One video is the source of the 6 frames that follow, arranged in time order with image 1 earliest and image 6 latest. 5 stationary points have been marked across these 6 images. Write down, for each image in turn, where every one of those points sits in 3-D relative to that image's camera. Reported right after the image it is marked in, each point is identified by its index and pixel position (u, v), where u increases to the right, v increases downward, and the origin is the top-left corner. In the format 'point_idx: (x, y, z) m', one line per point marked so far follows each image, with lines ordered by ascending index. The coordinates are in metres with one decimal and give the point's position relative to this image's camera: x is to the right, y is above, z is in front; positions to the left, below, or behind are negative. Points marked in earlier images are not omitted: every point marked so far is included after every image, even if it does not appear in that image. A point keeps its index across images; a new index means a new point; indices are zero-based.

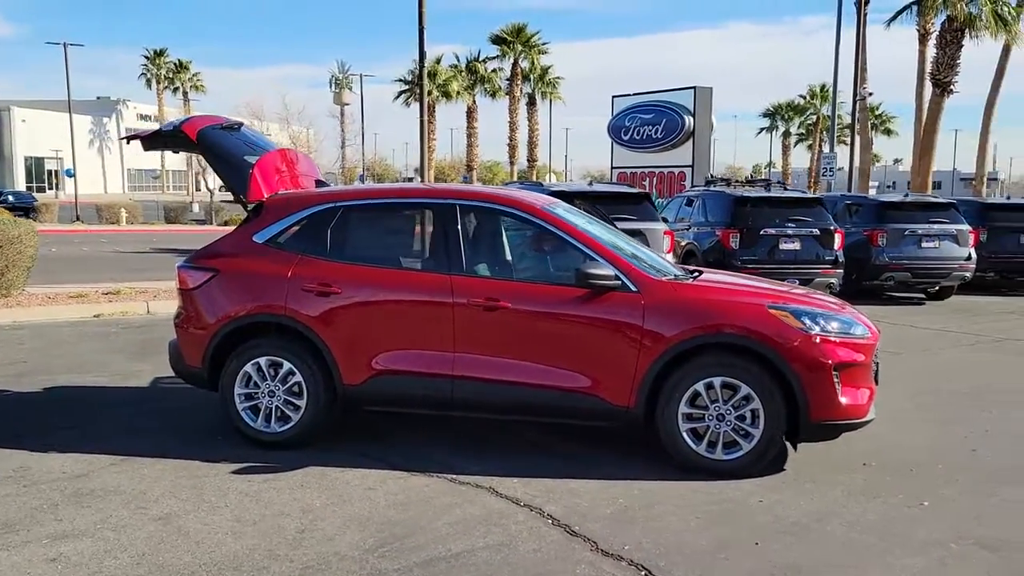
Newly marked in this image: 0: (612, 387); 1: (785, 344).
0: (+0.6, -0.6, +5.4) m
1: (+1.6, -0.3, +5.1) m
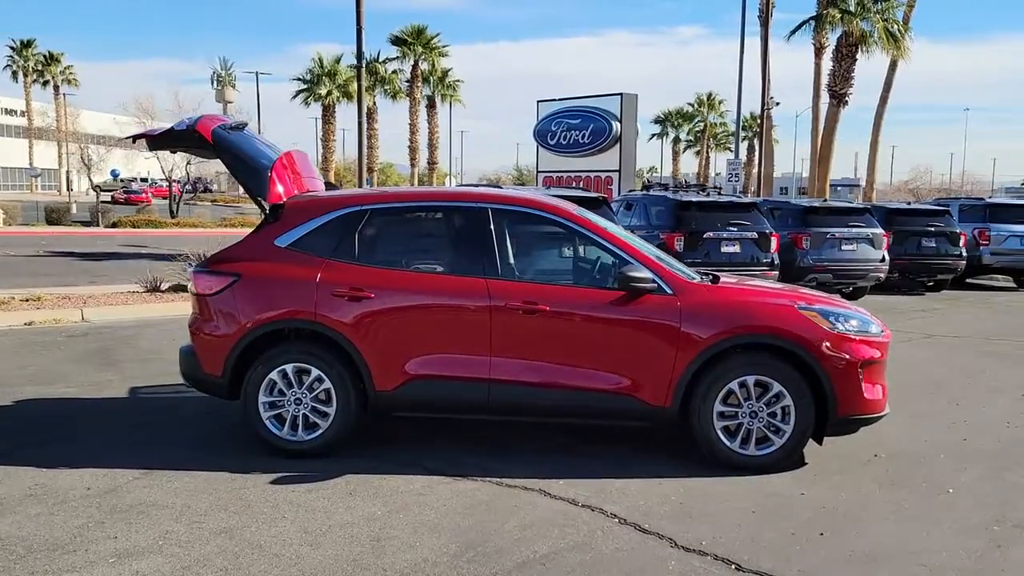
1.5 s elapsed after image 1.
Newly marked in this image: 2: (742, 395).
0: (+0.9, -0.6, +5.5) m
1: (+1.8, -0.3, +5.4) m
2: (+1.4, -0.7, +5.5) m
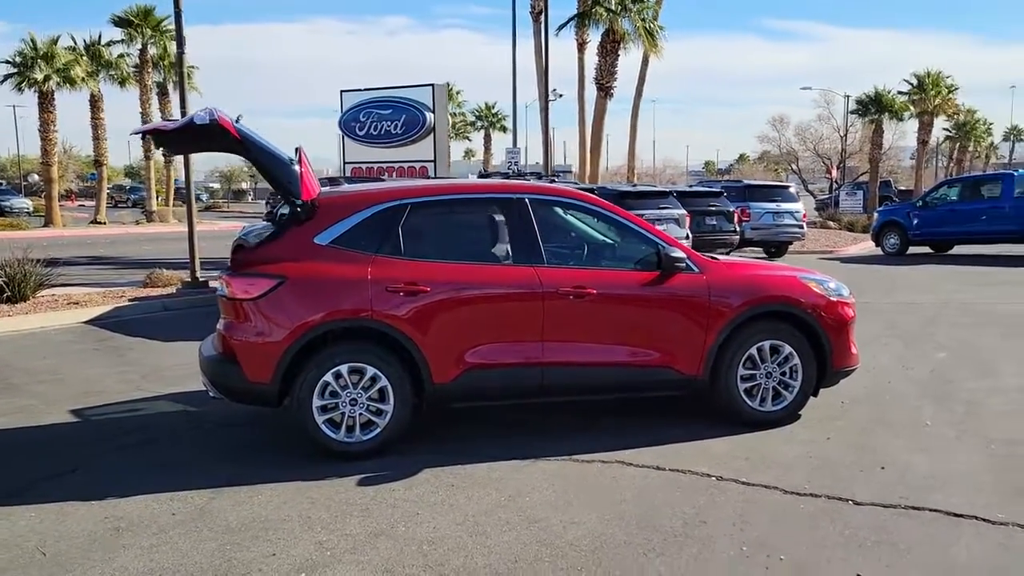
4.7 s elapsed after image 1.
0: (+1.2, -0.5, +6.0) m
1: (+2.1, -0.1, +6.2) m
2: (+1.7, -0.5, +6.2) m
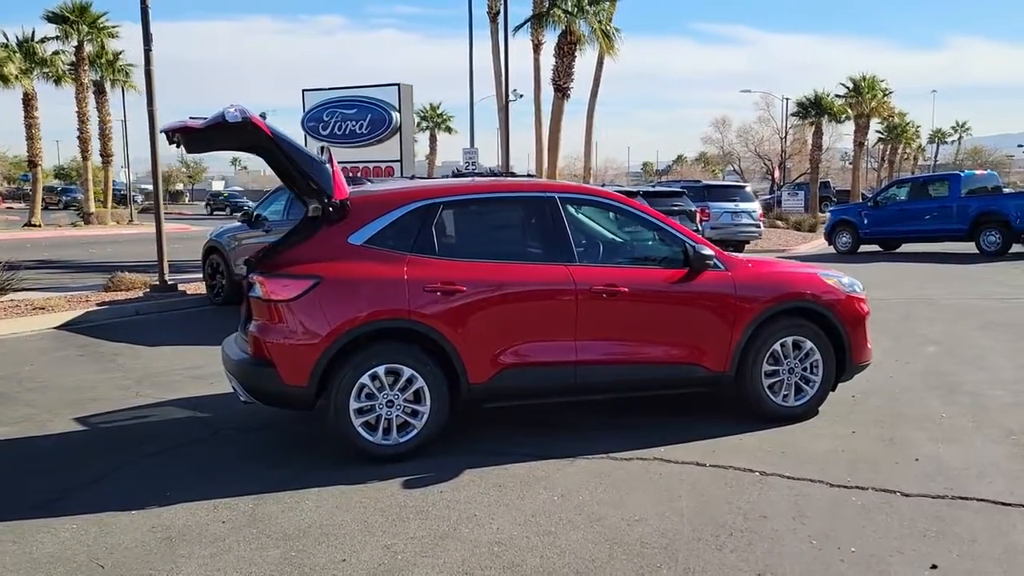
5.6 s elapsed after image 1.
0: (+1.4, -0.5, +6.1) m
1: (+2.3, -0.1, +6.3) m
2: (+1.9, -0.5, +6.3) m
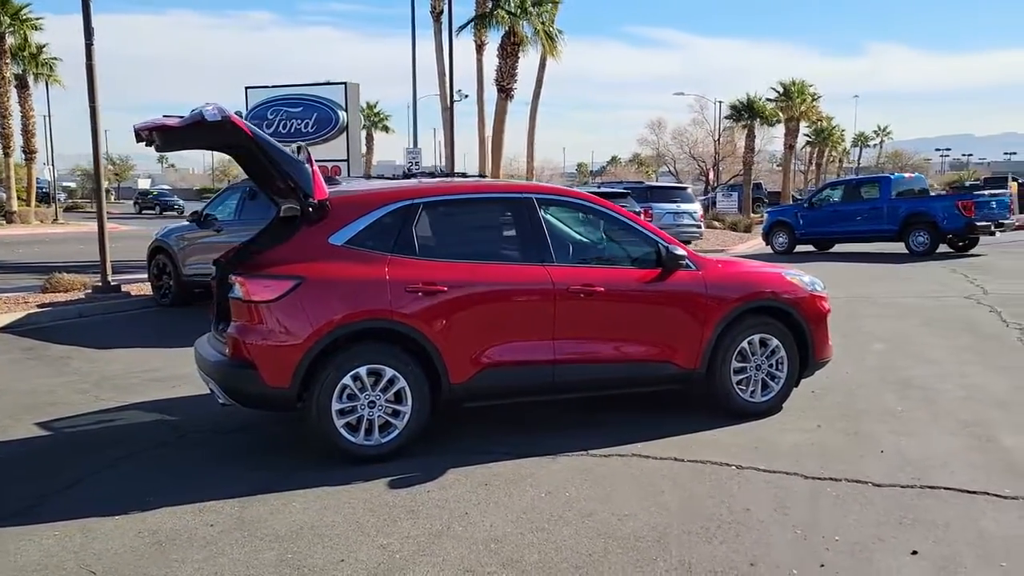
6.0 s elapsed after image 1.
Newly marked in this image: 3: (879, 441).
0: (+1.2, -0.5, +6.2) m
1: (+2.1, -0.1, +6.5) m
2: (+1.7, -0.5, +6.5) m
3: (+2.4, -1.0, +5.8) m
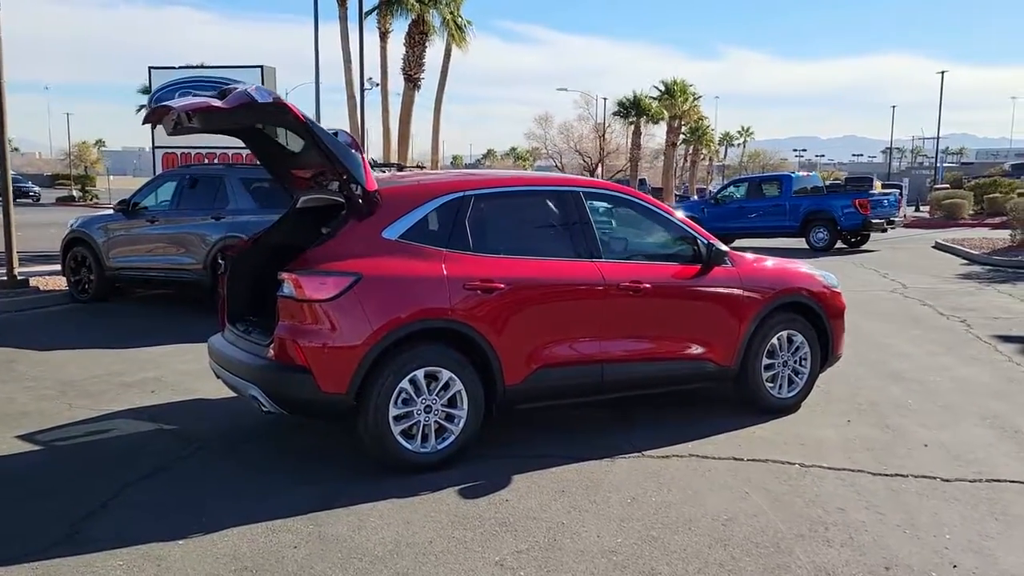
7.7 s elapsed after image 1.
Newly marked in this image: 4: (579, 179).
0: (+1.4, -0.4, +6.2) m
1: (+2.3, -0.1, +6.6) m
2: (+1.9, -0.4, +6.5) m
3: (+2.7, -1.0, +6.0) m
4: (+0.4, +0.7, +5.8) m
